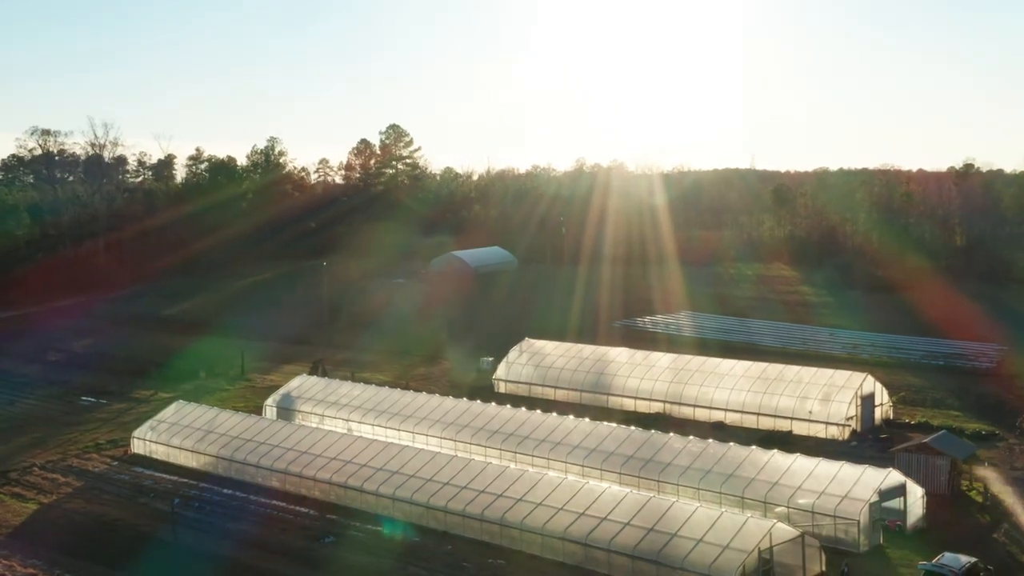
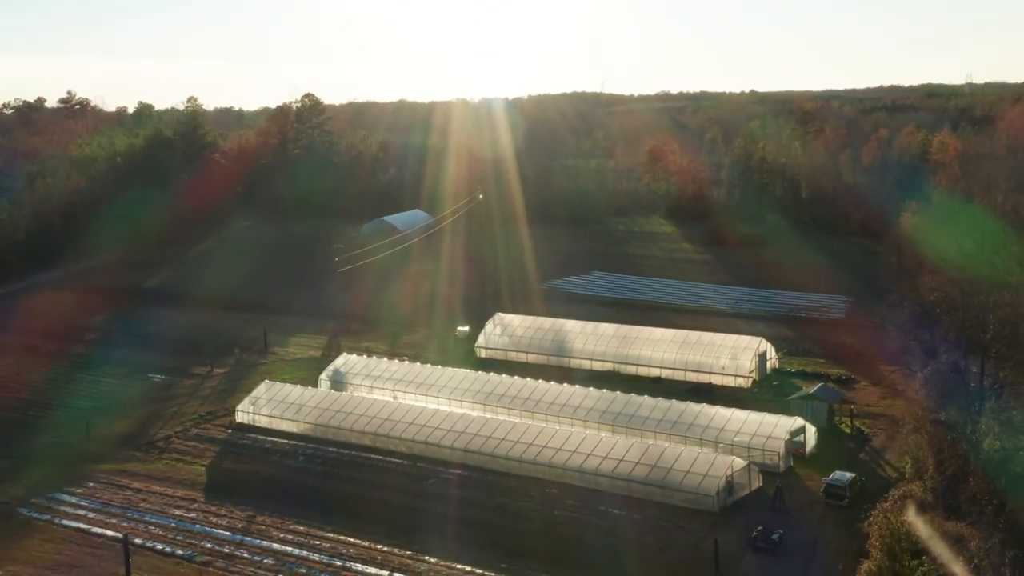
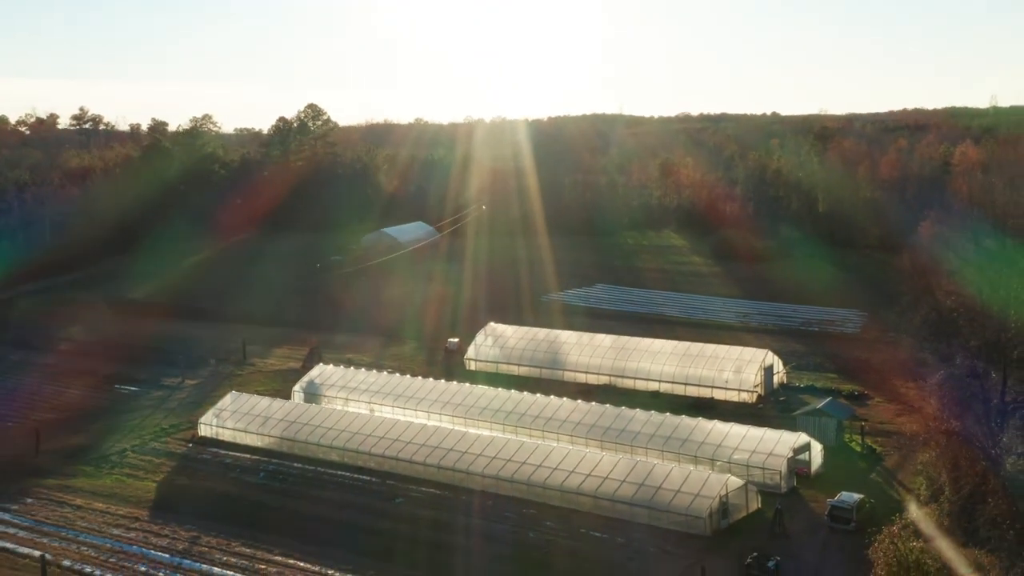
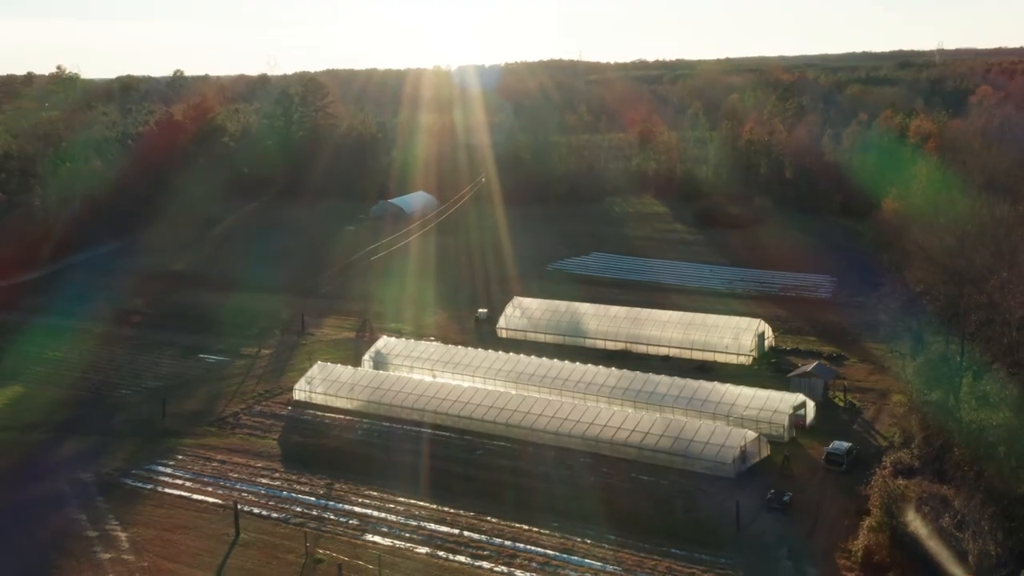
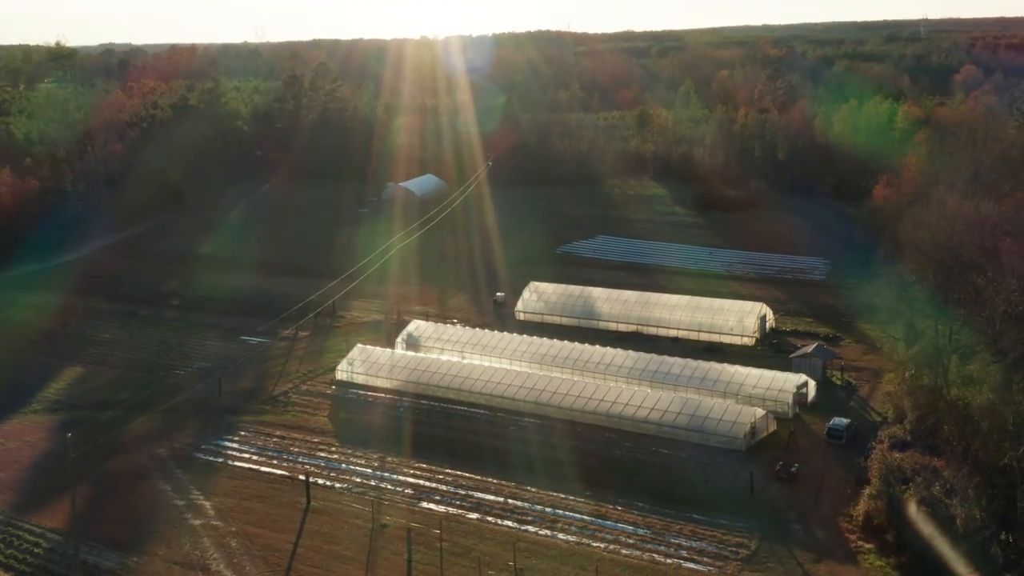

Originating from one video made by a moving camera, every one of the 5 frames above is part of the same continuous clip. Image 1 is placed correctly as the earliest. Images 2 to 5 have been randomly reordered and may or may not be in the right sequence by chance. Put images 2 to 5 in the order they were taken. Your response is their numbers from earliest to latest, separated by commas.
3, 2, 4, 5
